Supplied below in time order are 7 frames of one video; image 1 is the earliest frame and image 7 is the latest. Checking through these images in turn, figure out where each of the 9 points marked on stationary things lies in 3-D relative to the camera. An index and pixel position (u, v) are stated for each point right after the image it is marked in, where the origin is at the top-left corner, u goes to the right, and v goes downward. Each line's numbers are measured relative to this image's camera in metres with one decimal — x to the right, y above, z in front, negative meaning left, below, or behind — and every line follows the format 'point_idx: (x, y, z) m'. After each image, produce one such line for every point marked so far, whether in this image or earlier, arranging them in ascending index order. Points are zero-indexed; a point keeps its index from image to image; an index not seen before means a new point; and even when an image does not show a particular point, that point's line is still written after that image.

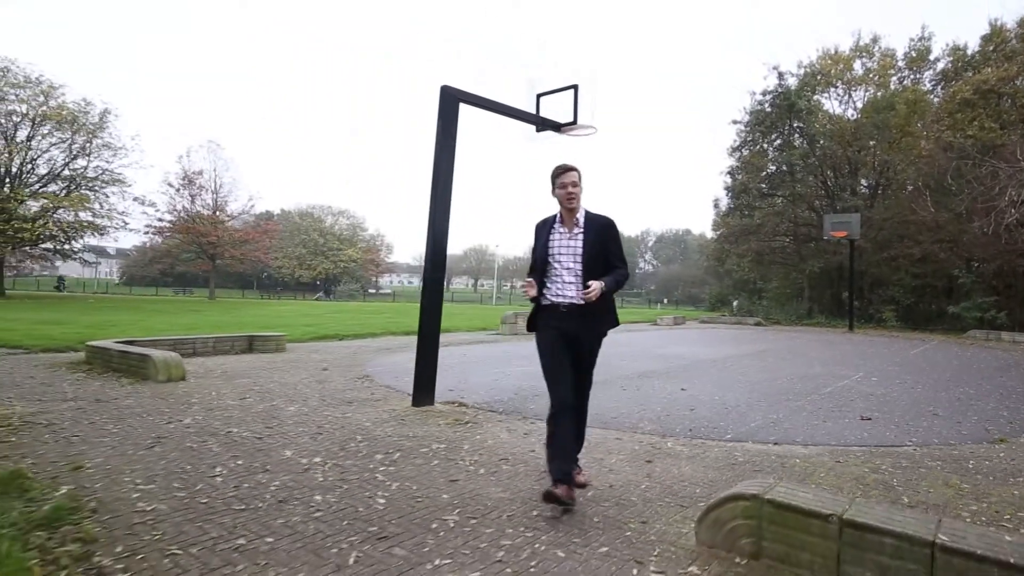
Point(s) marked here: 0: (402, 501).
0: (-0.6, -1.1, +3.4) m
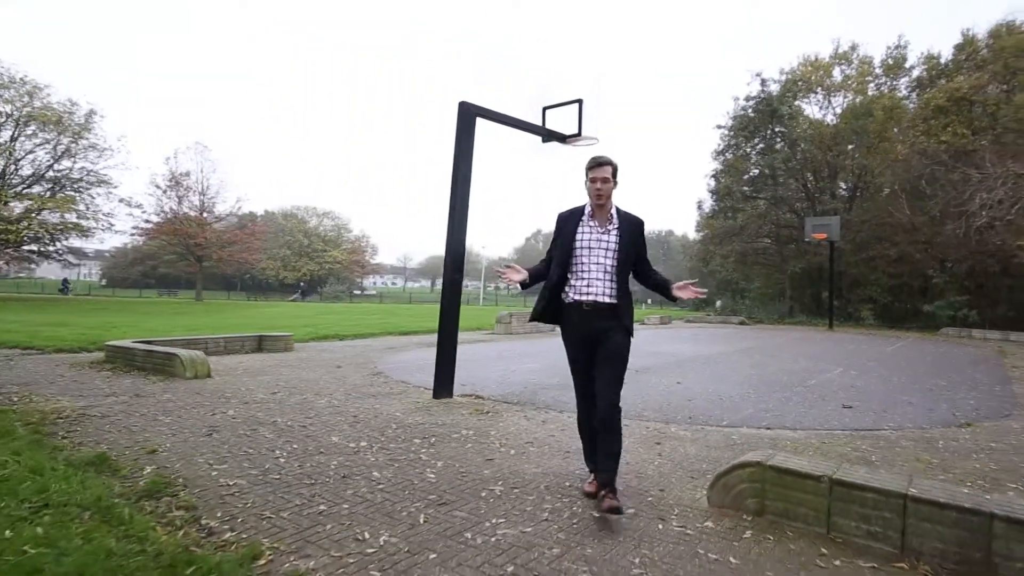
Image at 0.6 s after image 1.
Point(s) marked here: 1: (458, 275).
0: (-0.4, -1.2, +3.9) m
1: (-0.6, +0.1, +6.5) m
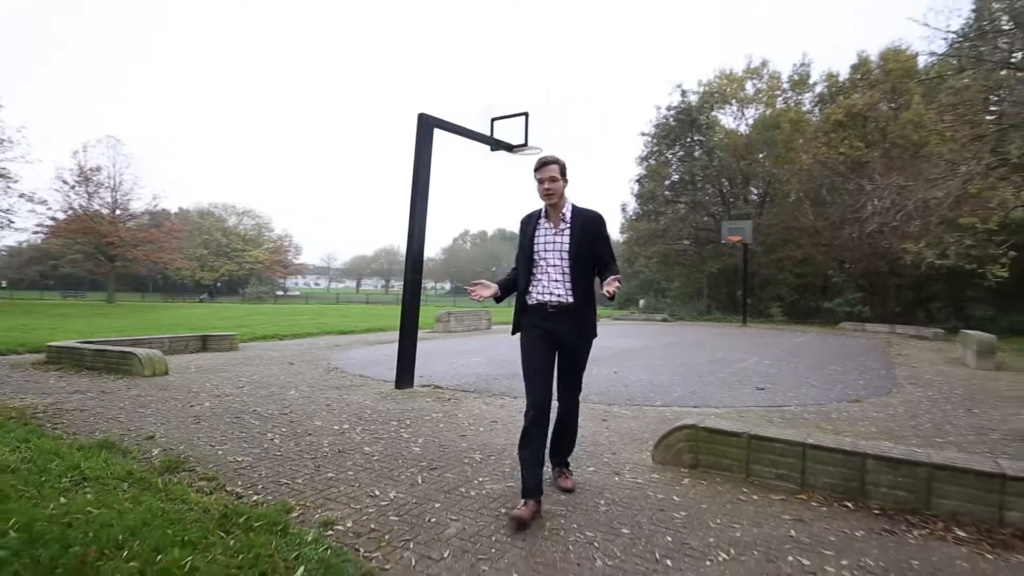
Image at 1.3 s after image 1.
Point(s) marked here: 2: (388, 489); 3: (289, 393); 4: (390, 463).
0: (-0.5, -1.1, +4.4) m
1: (-1.0, +0.2, +7.0) m
2: (-0.7, -1.1, +3.6) m
3: (-2.3, -1.1, +6.6) m
4: (-0.8, -1.1, +4.0) m
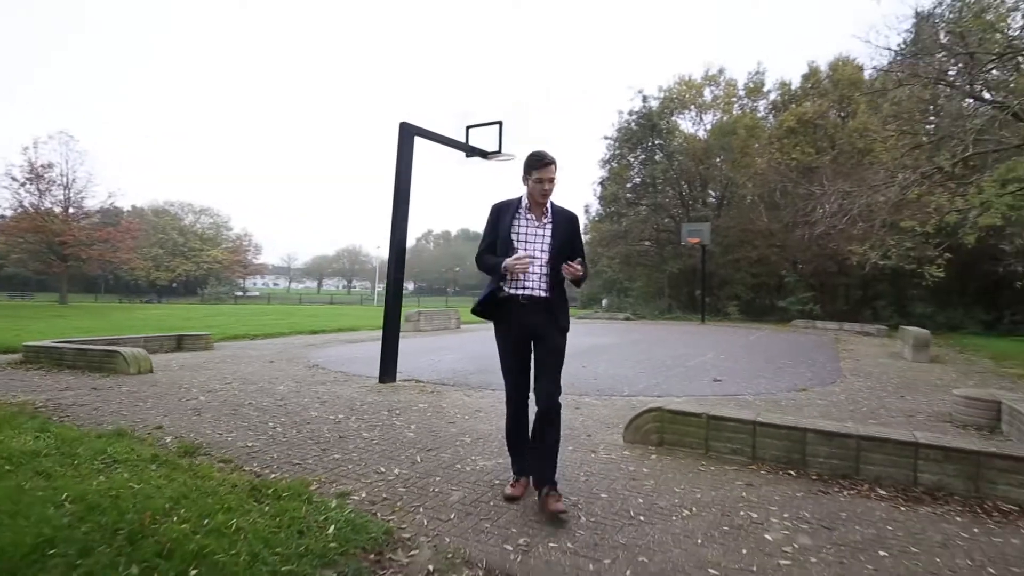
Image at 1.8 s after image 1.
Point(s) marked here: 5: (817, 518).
0: (-0.7, -1.1, +4.9) m
1: (-1.3, +0.2, +7.4) m
2: (-0.8, -1.1, +4.0) m
3: (-2.6, -1.1, +6.9) m
4: (-0.9, -1.1, +4.4) m
5: (+1.6, -1.2, +3.3) m
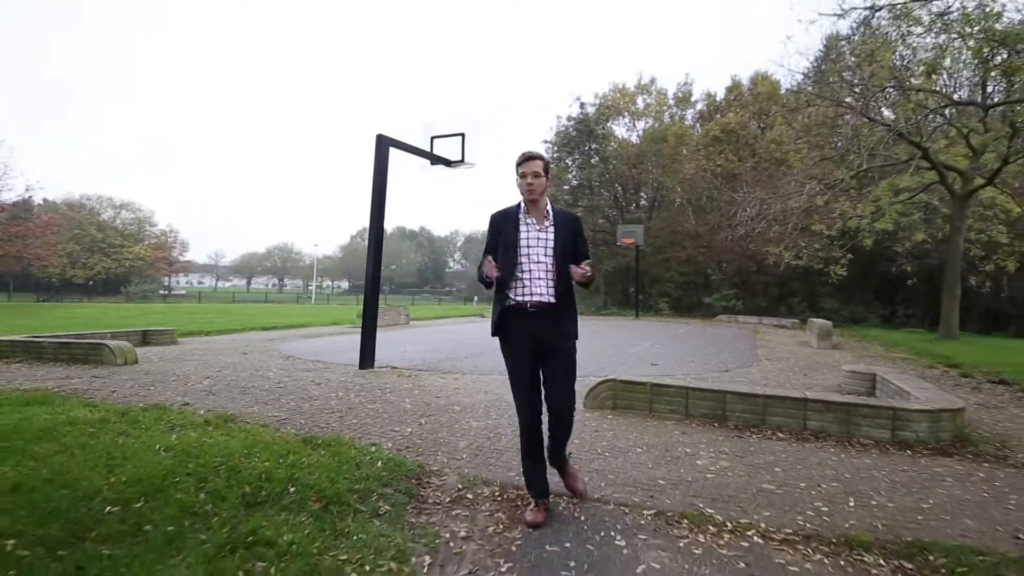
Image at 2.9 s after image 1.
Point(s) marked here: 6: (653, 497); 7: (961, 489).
0: (-0.8, -1.1, +5.8) m
1: (-1.8, +0.2, +8.3) m
2: (-0.9, -1.1, +4.9) m
3: (-3.0, -1.0, +7.6) m
4: (-1.0, -1.1, +5.3) m
5: (+1.6, -1.2, +4.5) m
6: (+0.8, -1.2, +3.5) m
7: (+2.7, -1.2, +3.8) m
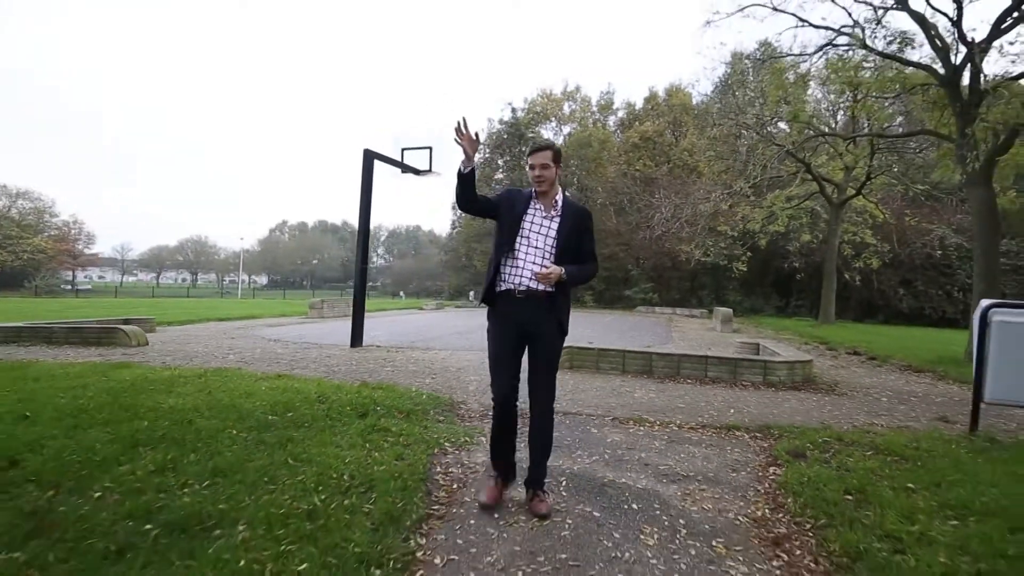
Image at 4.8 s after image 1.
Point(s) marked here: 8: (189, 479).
0: (-1.1, -1.0, +7.5) m
1: (-2.3, +0.4, +9.8) m
2: (-1.0, -1.0, +6.6) m
3: (-3.4, -0.9, +9.0) m
4: (-1.2, -1.0, +7.0) m
5: (+1.5, -1.0, +6.5) m
6: (+0.9, -1.1, +5.4) m
7: (+2.7, -1.1, +5.9) m
8: (-1.7, -1.0, +3.3) m
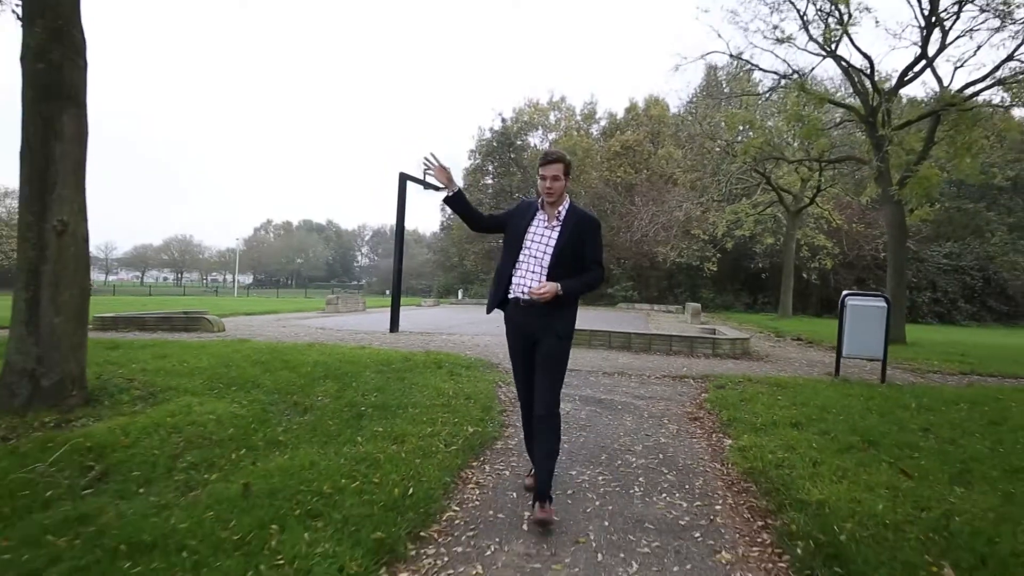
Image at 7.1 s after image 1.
0: (-0.8, -0.9, +9.8) m
1: (-2.1, +0.4, +12.2) m
2: (-0.7, -0.9, +9.0) m
3: (-3.2, -0.8, +11.3) m
4: (-0.9, -0.9, +9.4) m
5: (+1.8, -1.0, +8.9) m
6: (+1.1, -1.0, +7.9) m
7: (+3.0, -1.0, +8.4) m
8: (-1.3, -0.9, +5.6) m
